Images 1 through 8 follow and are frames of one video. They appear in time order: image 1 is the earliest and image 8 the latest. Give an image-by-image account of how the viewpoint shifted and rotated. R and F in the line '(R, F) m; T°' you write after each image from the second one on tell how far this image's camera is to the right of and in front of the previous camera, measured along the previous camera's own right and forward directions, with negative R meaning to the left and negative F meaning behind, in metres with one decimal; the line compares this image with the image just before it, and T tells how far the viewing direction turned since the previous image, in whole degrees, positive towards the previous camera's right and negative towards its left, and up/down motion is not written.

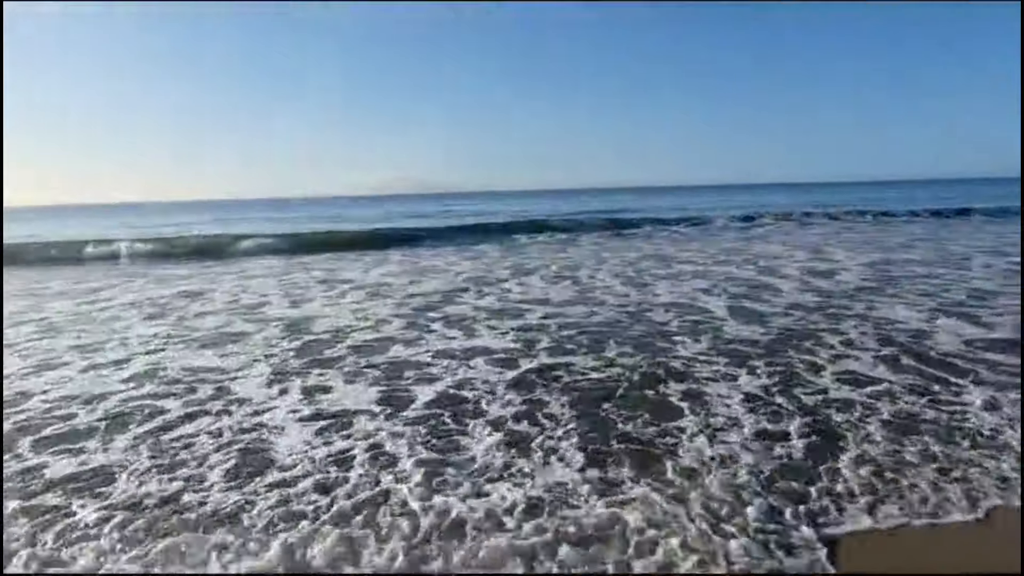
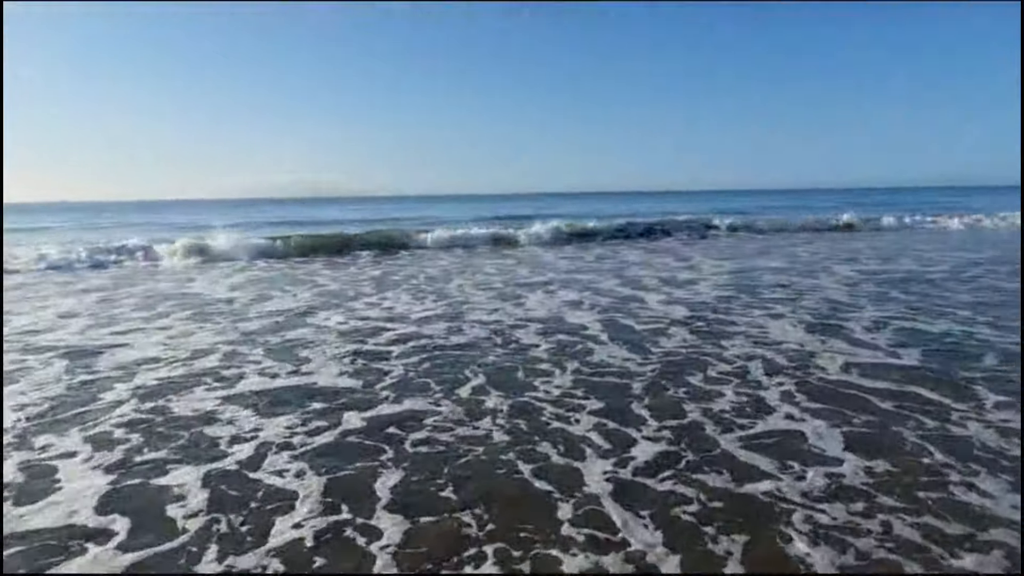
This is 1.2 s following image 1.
(+0.4, +1.9) m; +10°
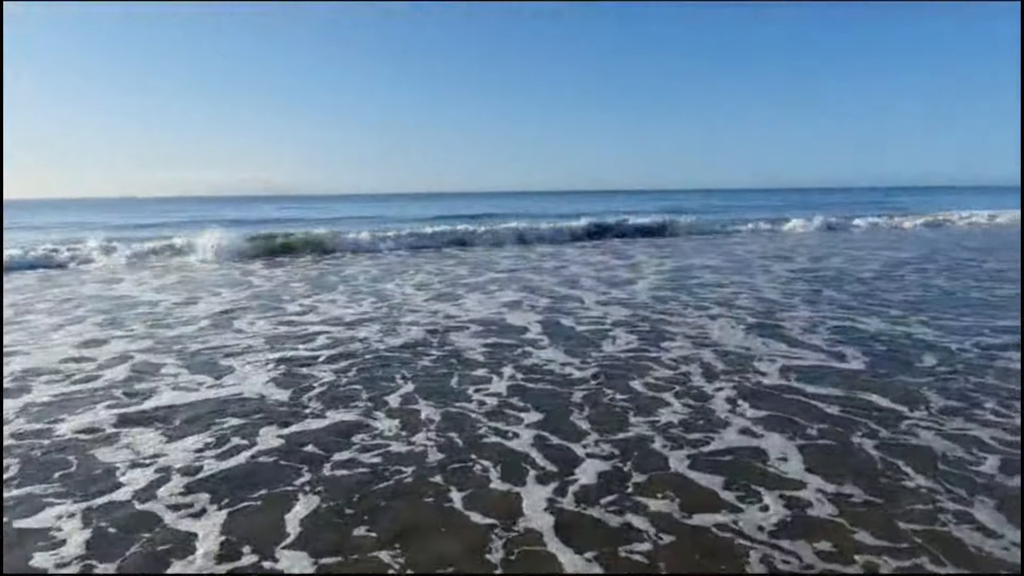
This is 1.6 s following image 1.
(+0.1, +0.5) m; +4°
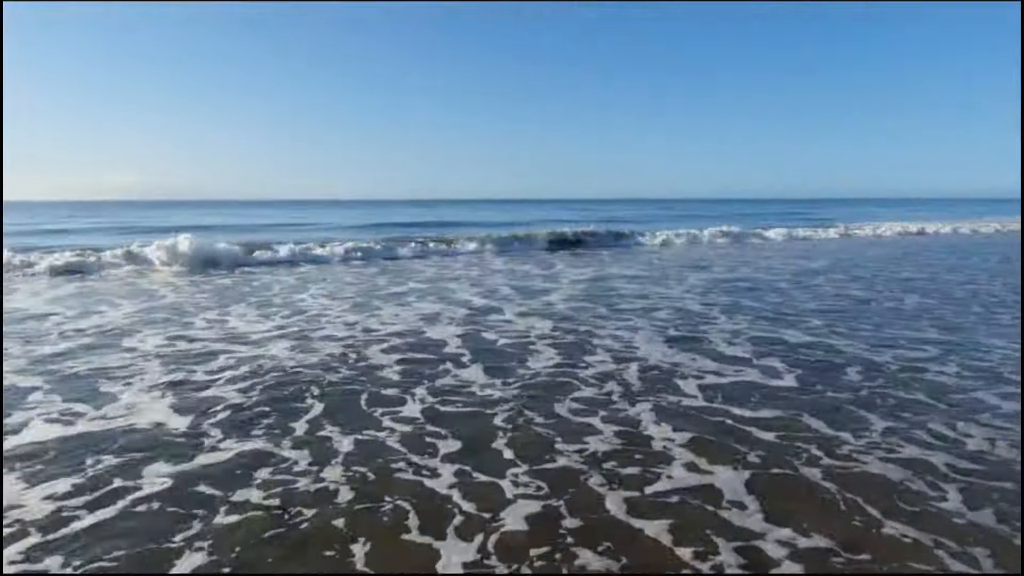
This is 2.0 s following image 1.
(0.0, +0.6) m; +6°
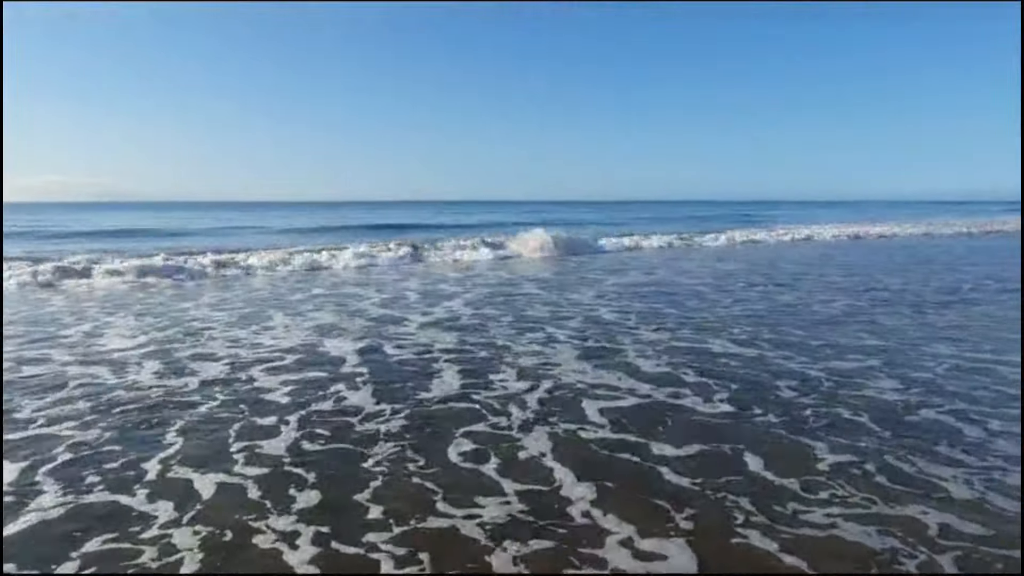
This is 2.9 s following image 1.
(+0.2, +1.1) m; +6°
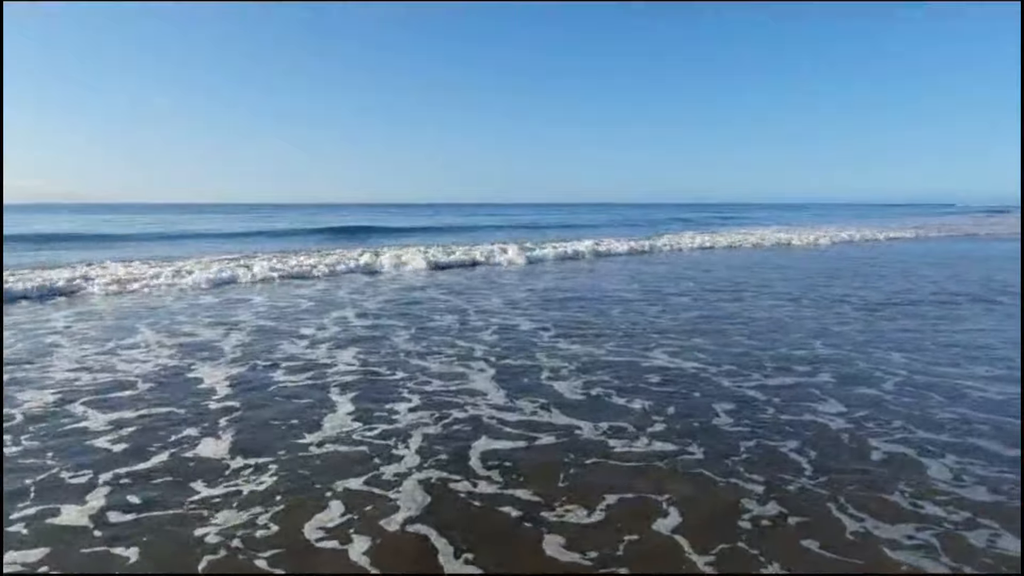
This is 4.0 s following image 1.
(+0.3, +1.1) m; +5°
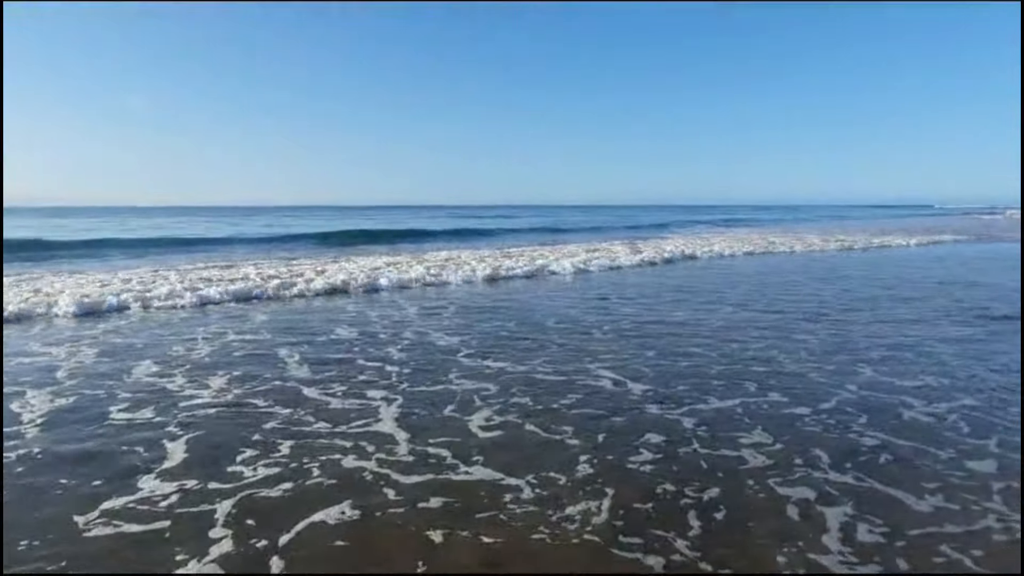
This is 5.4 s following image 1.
(+0.9, +1.3) m; +1°
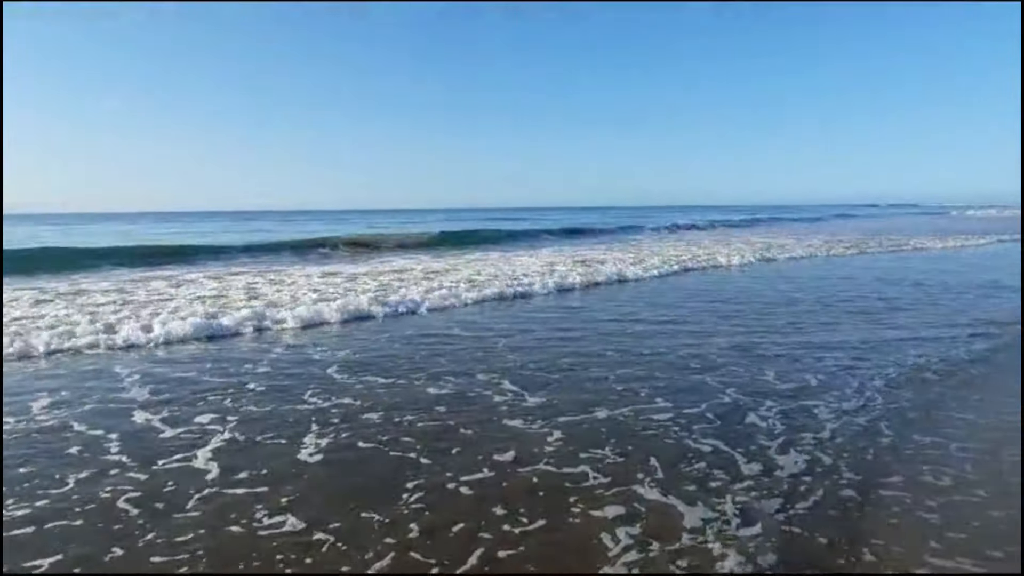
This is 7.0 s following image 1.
(+1.4, +0.5) m; 0°
